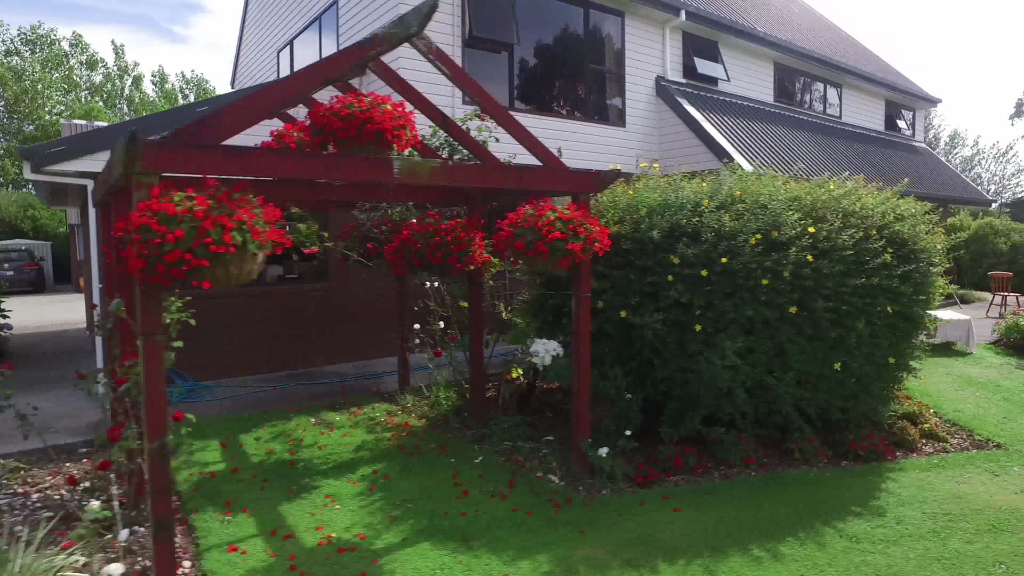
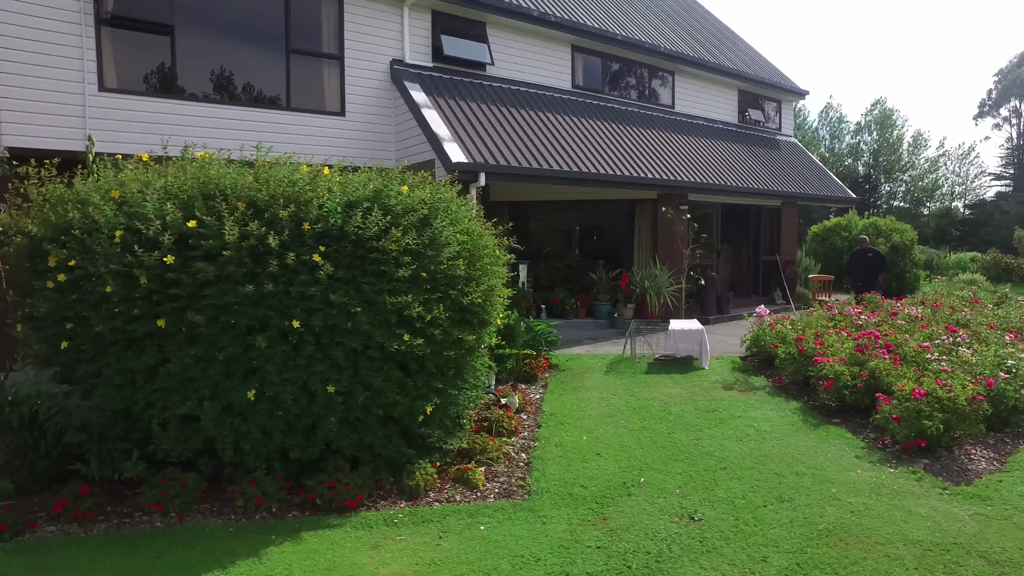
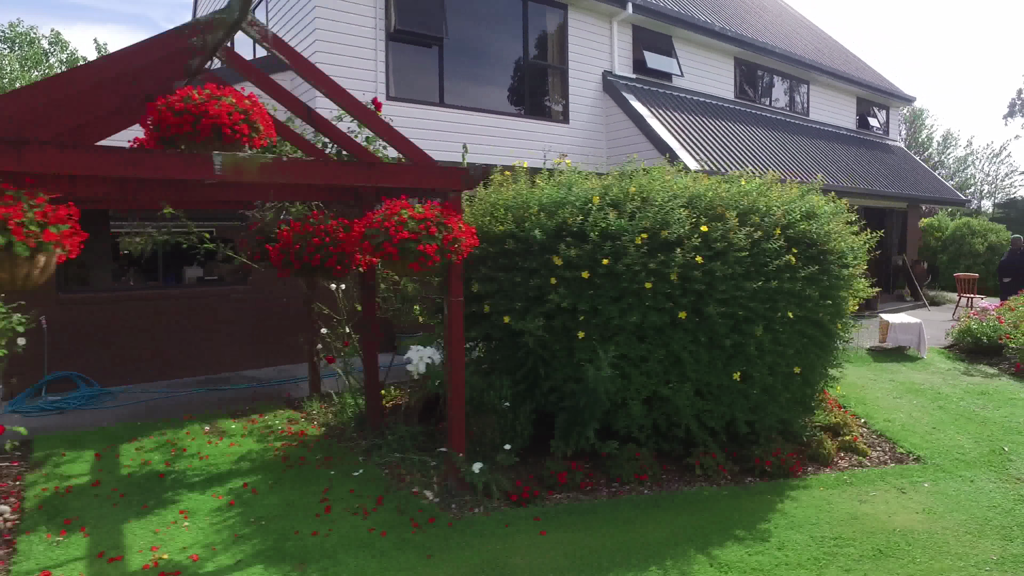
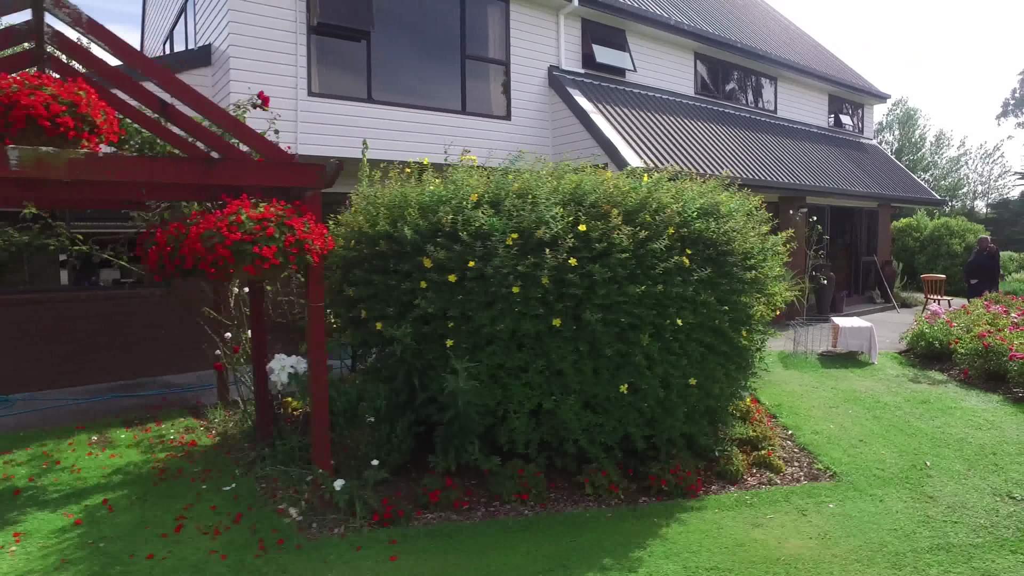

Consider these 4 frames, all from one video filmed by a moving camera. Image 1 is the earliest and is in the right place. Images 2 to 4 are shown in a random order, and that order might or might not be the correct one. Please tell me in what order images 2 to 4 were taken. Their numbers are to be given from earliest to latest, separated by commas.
3, 4, 2
